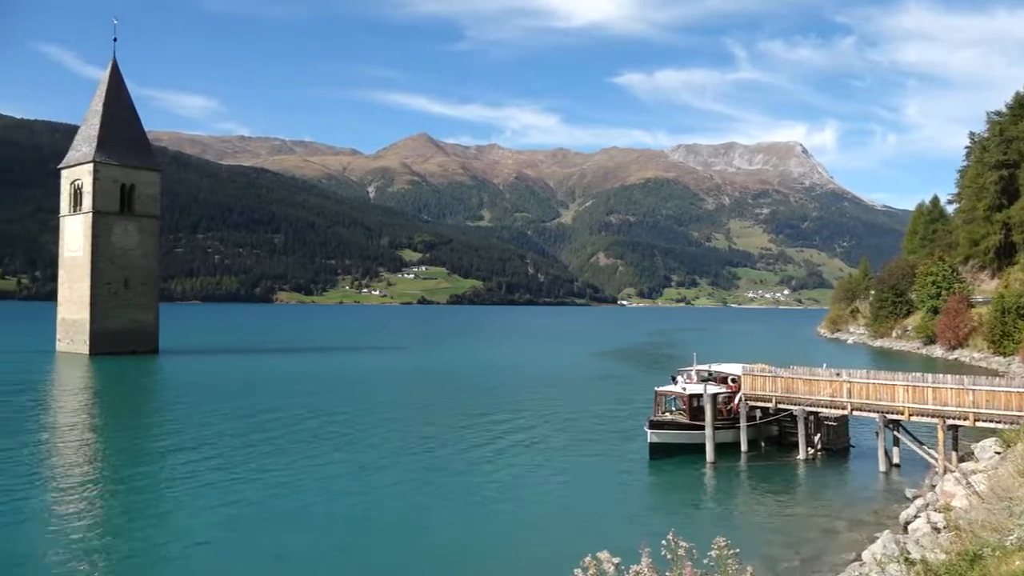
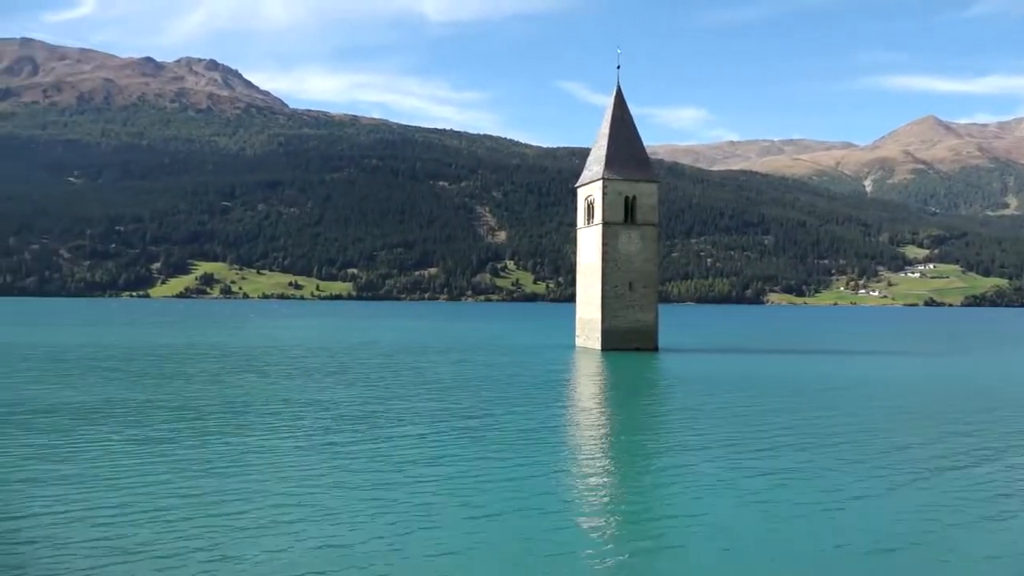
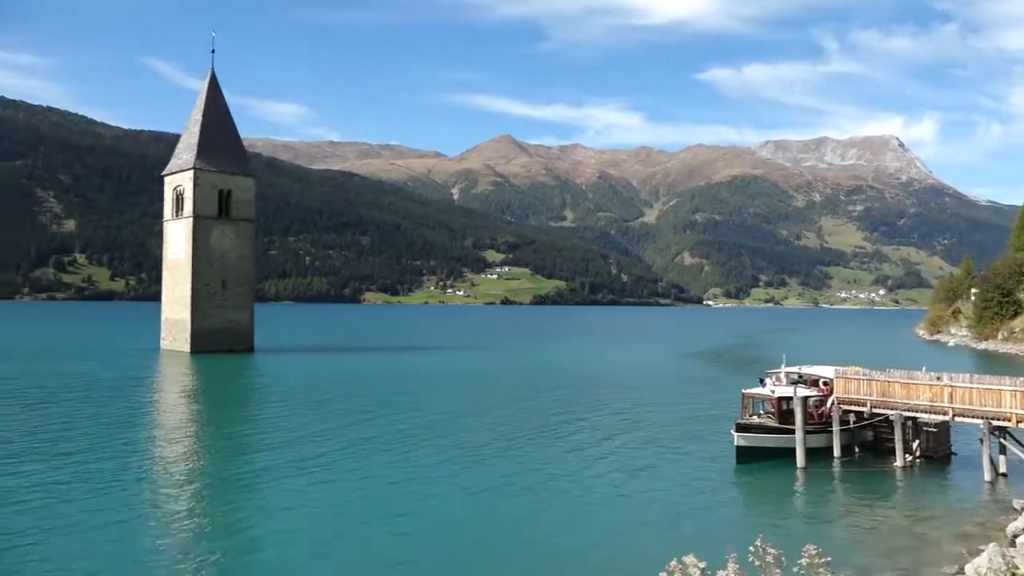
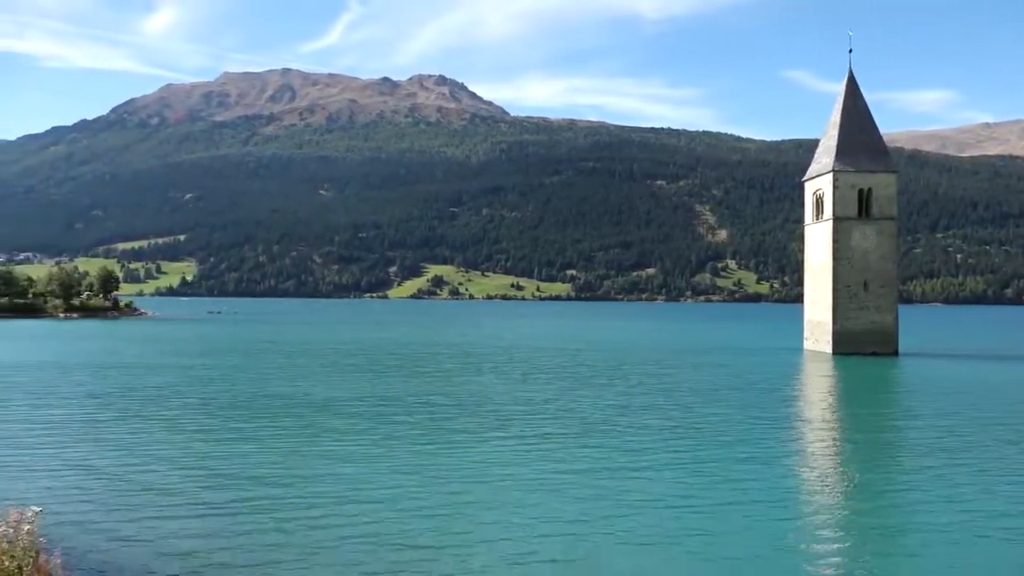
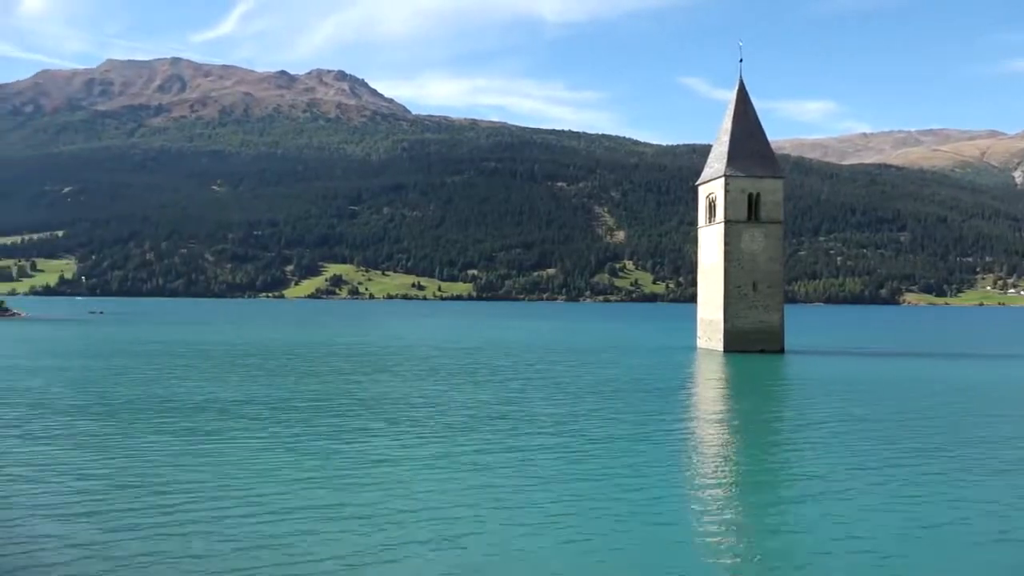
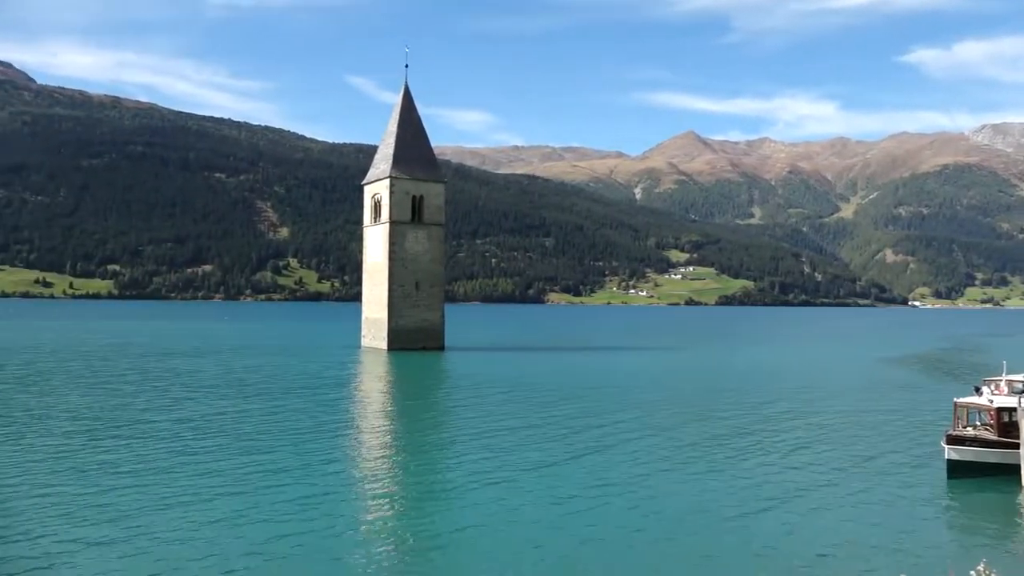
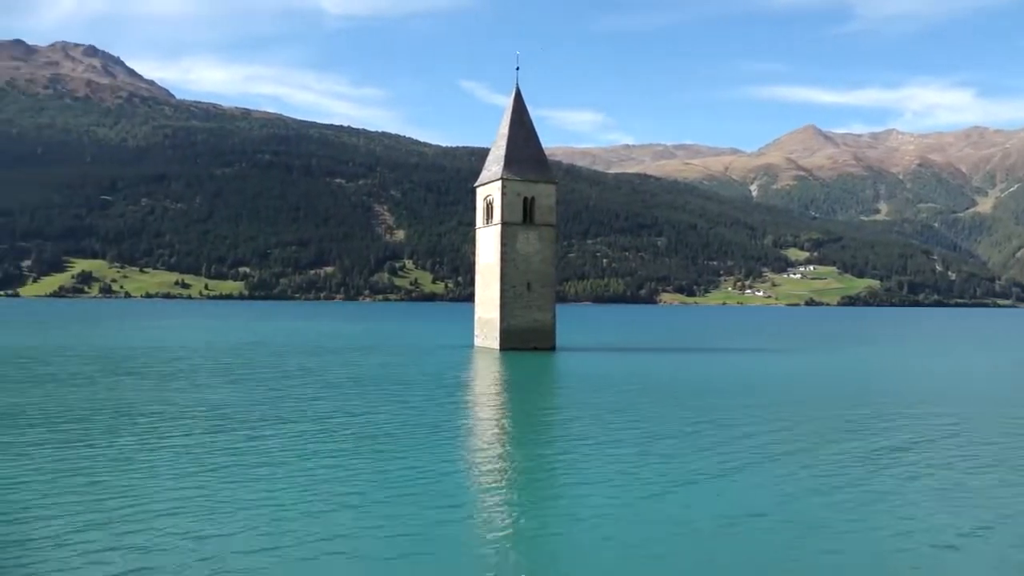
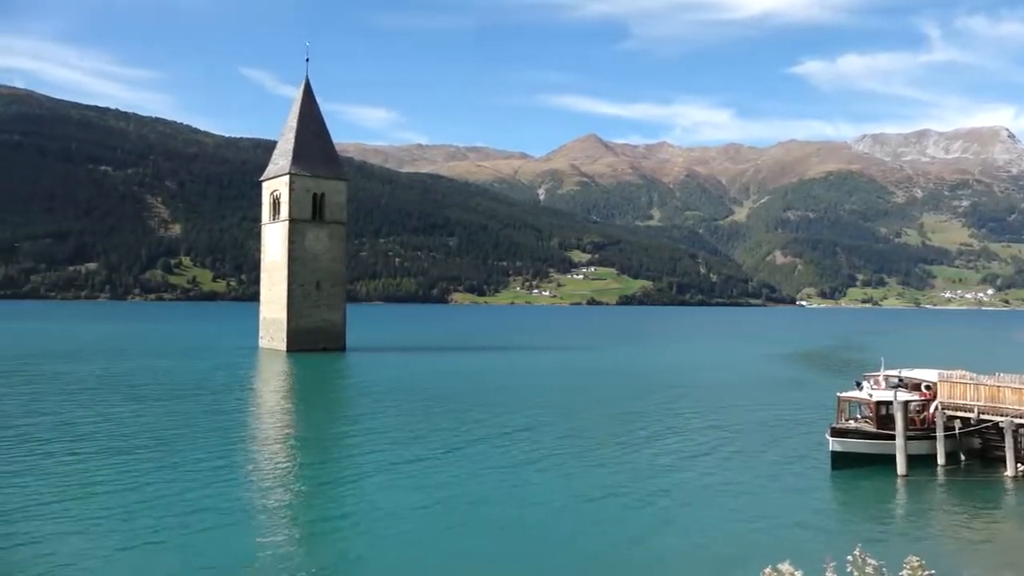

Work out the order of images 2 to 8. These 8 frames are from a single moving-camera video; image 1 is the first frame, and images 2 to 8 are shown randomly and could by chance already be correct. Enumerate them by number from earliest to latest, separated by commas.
3, 8, 6, 7, 2, 5, 4
